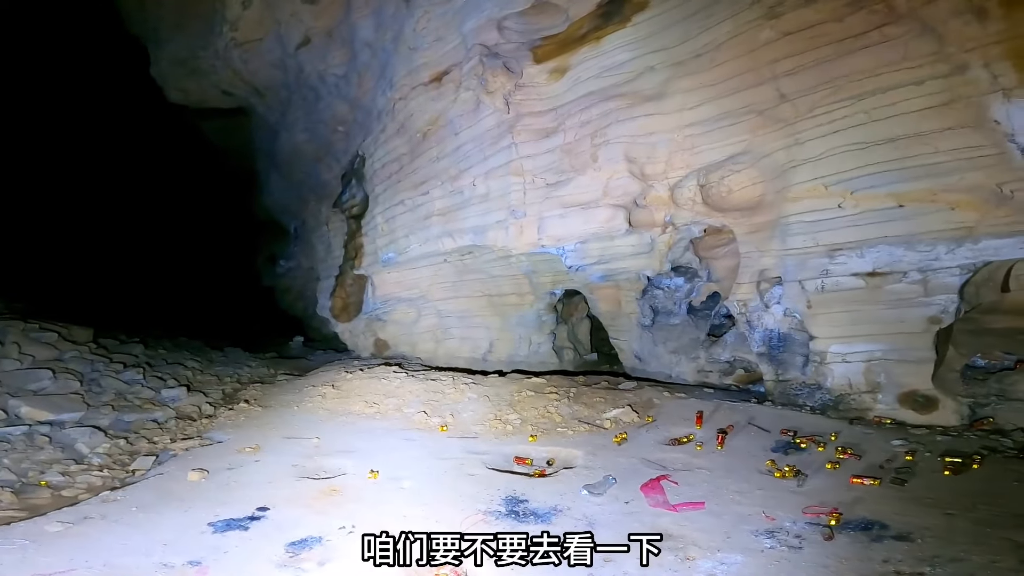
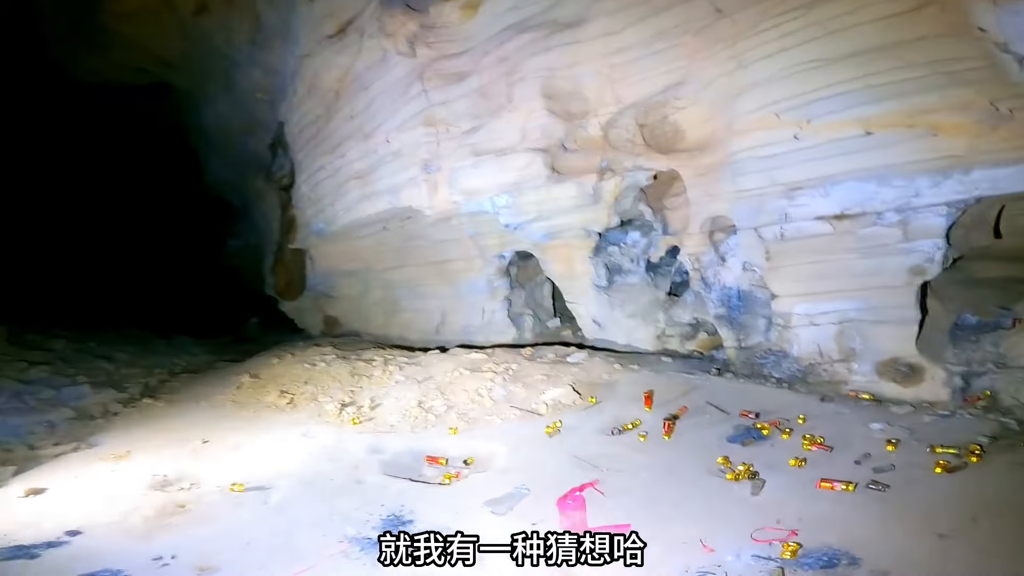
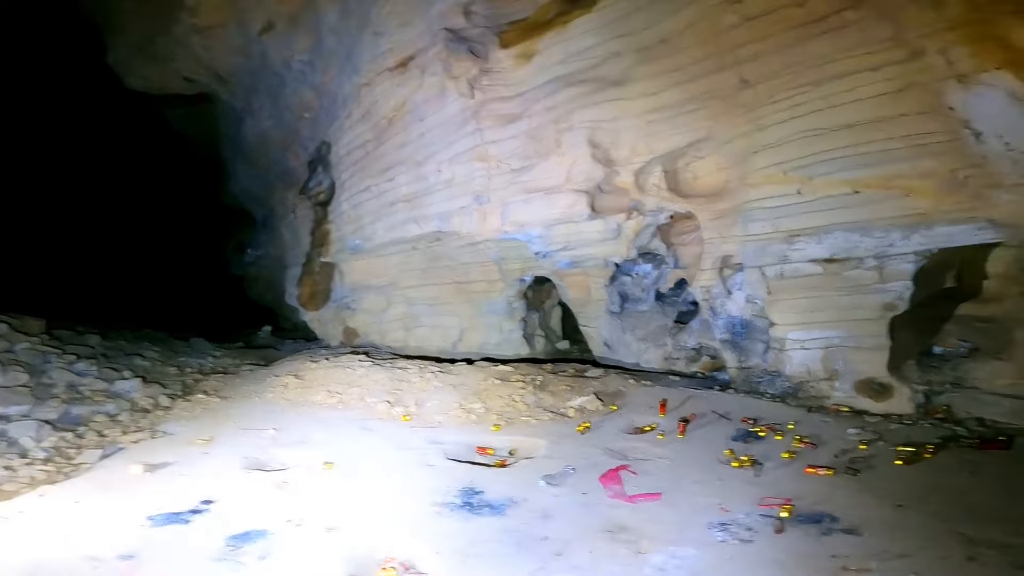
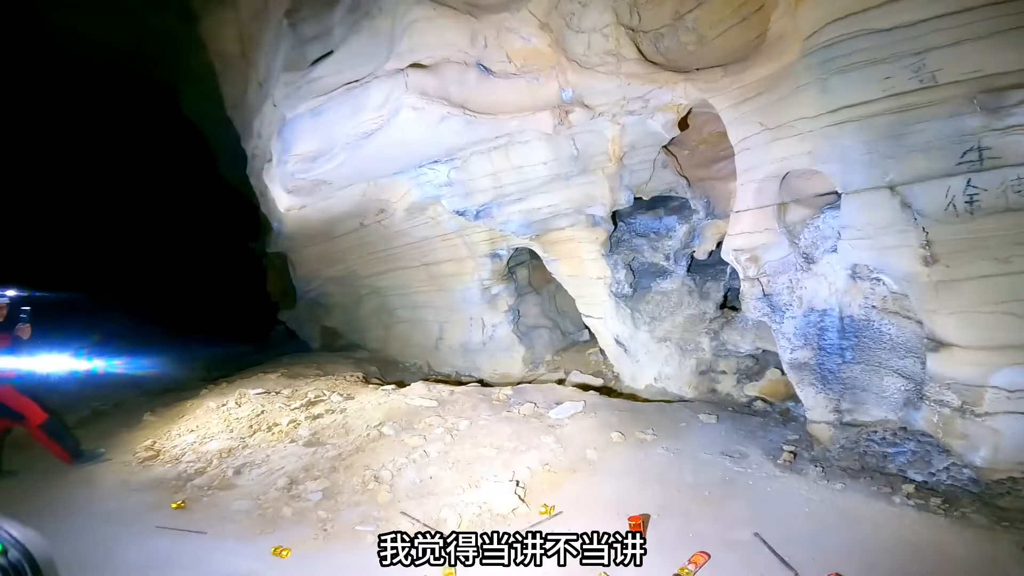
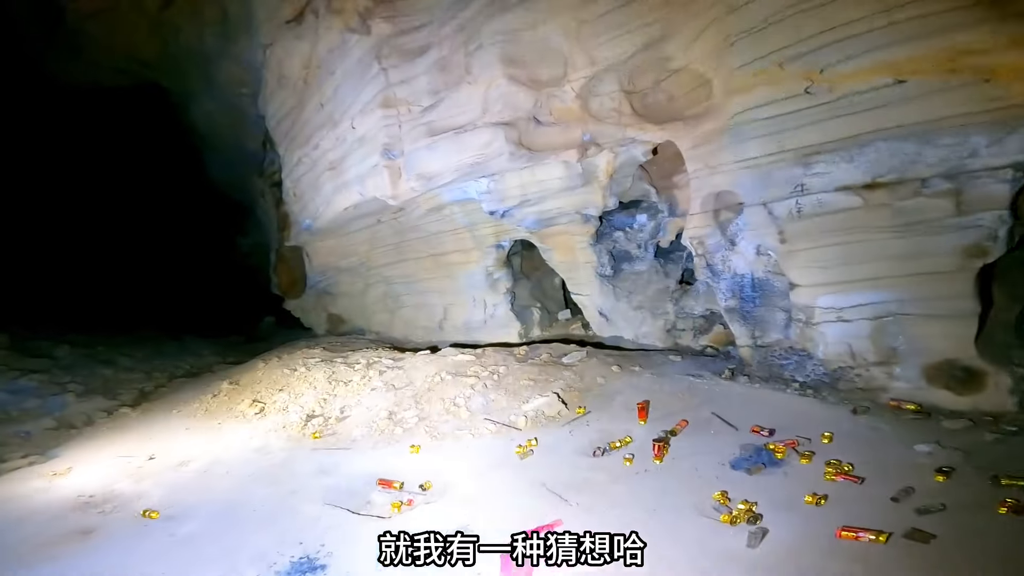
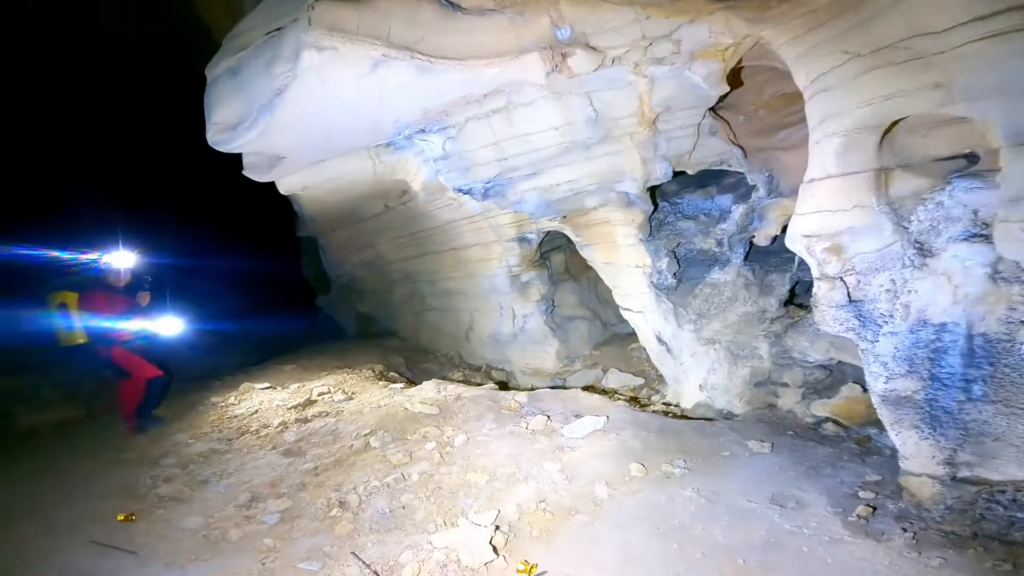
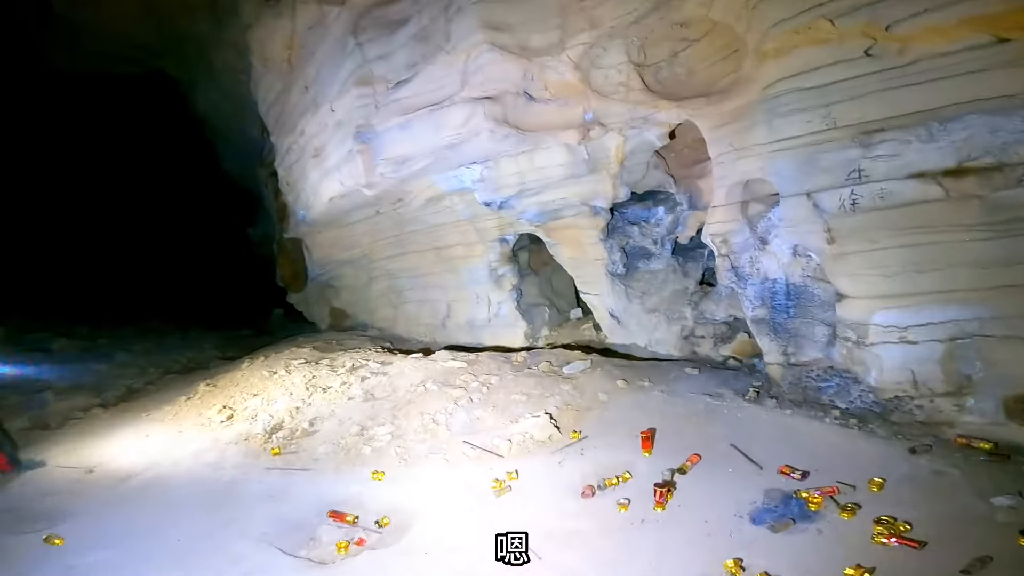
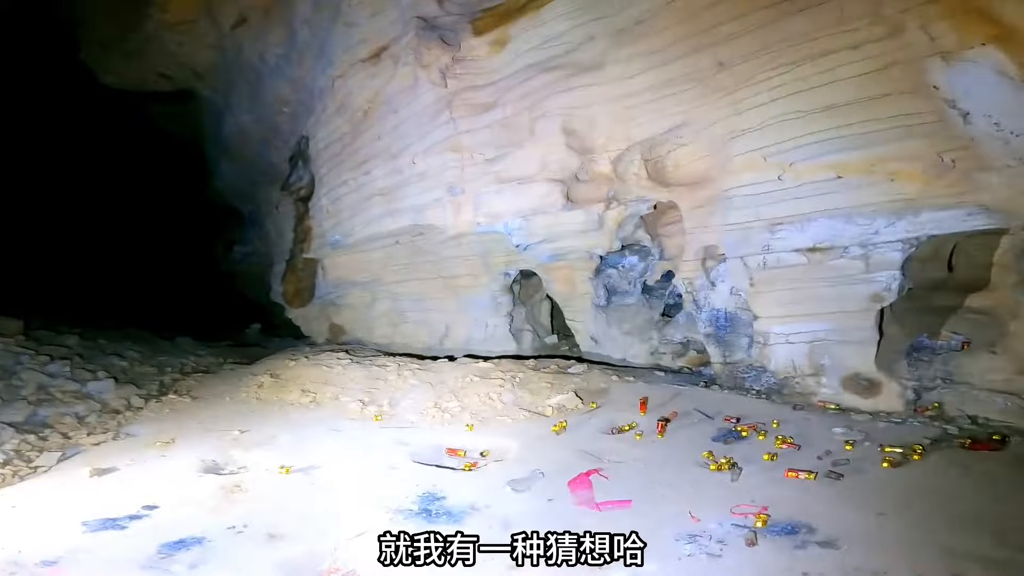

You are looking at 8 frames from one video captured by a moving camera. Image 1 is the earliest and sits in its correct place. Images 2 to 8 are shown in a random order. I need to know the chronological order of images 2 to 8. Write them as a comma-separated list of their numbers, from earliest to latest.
3, 8, 2, 5, 7, 4, 6
